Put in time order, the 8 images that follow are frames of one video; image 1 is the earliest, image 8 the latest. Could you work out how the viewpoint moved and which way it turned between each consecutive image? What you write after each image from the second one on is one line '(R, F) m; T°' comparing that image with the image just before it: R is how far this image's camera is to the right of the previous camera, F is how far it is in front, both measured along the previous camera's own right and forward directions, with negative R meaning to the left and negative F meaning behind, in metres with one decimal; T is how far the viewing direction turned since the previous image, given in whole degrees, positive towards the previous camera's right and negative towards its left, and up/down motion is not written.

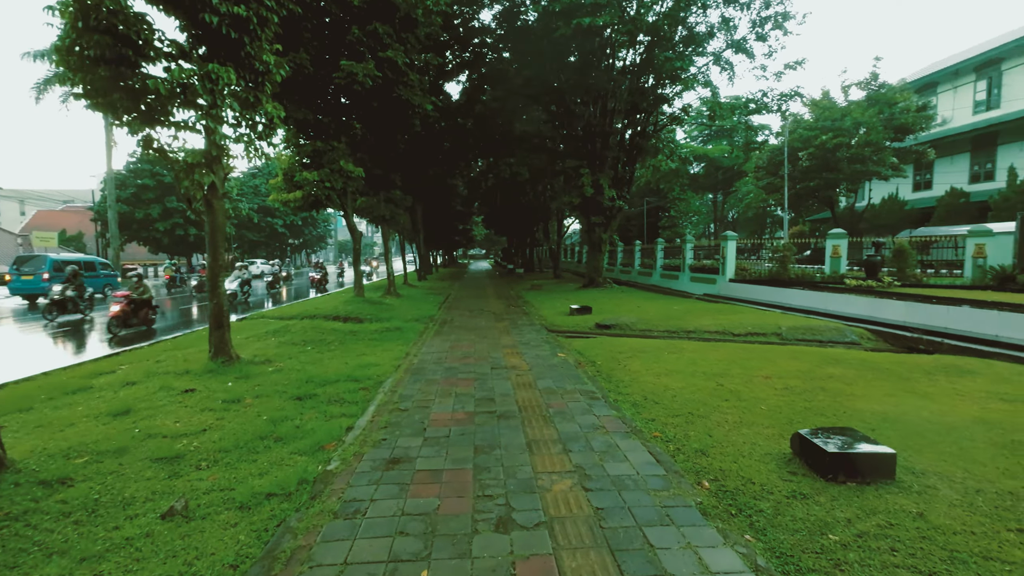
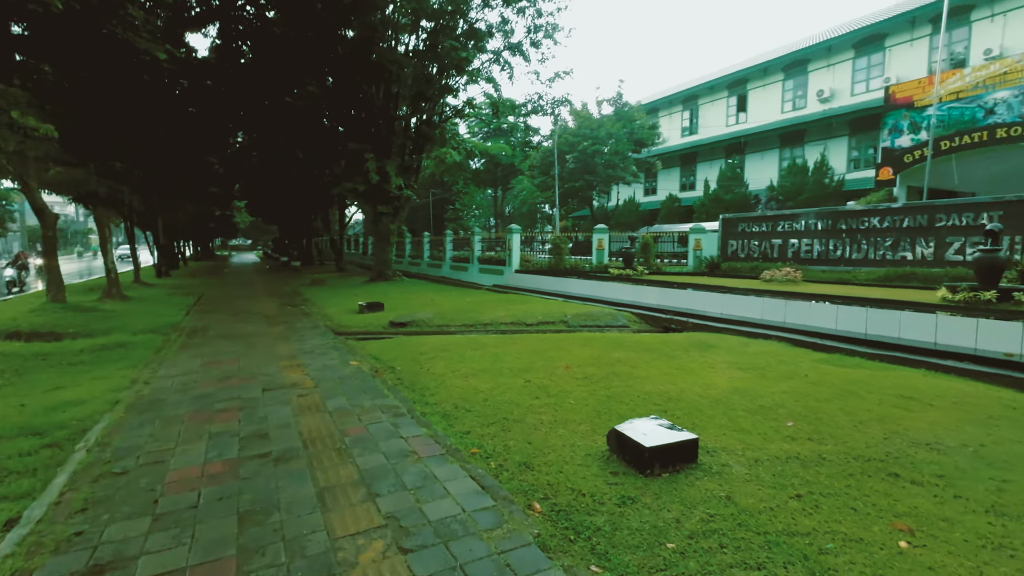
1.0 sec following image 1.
(0.0, +0.7) m; +25°
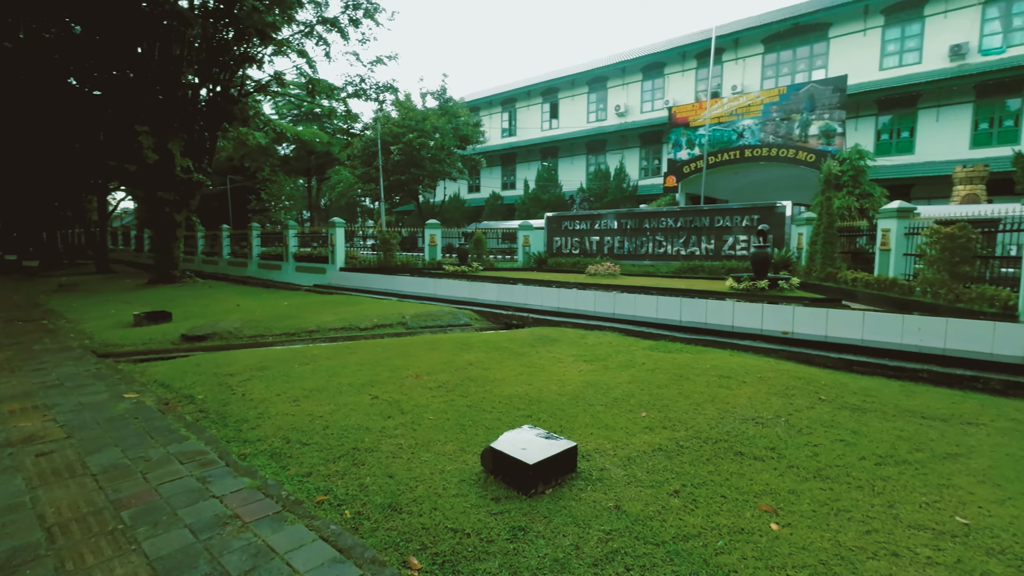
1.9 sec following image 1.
(-0.2, +0.5) m; +21°
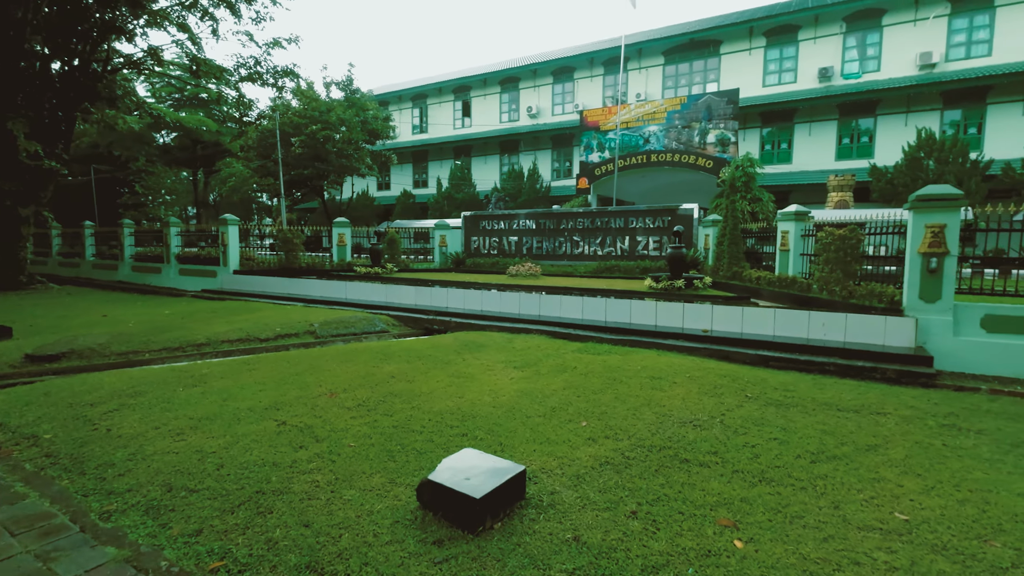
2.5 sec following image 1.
(-0.1, +0.4) m; +10°
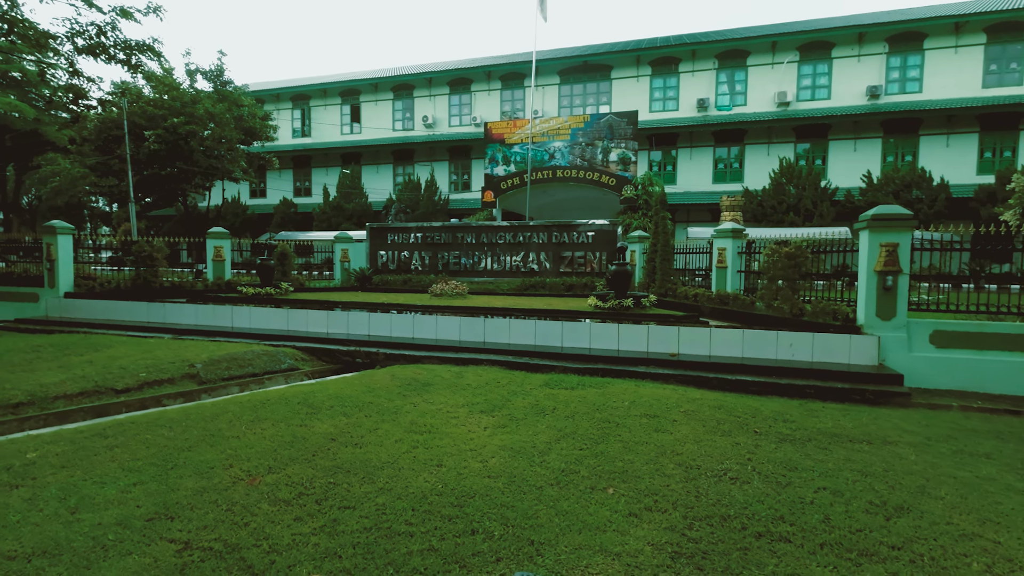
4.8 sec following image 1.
(-0.7, +1.0) m; +13°
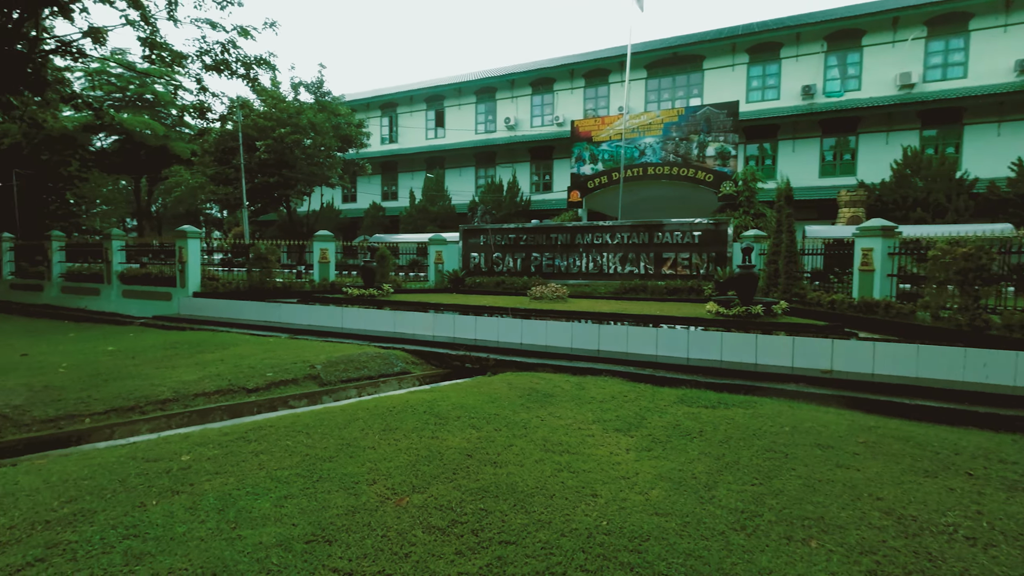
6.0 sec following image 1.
(-0.6, +0.3) m; -8°
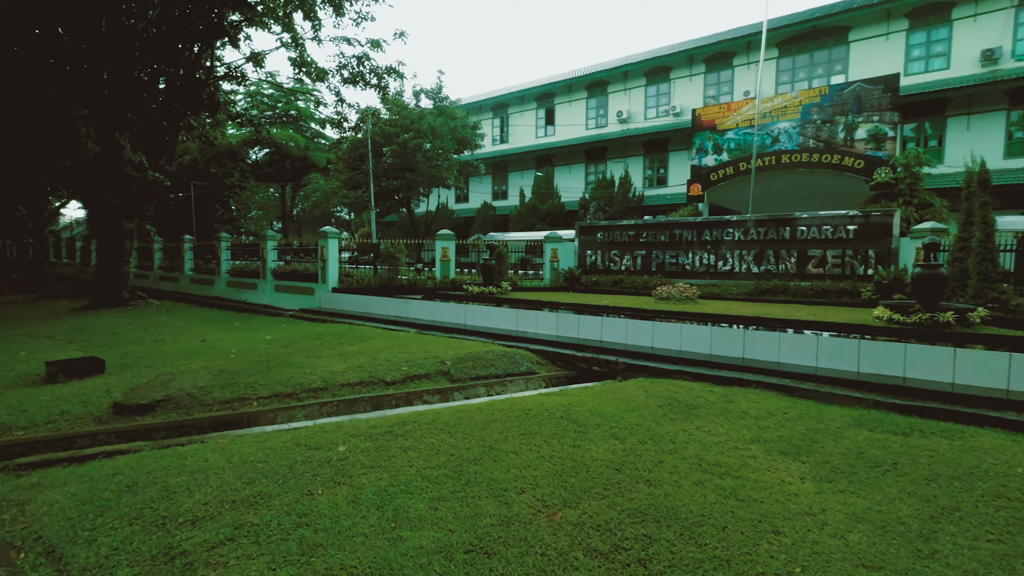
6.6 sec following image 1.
(-0.3, +0.2) m; -12°
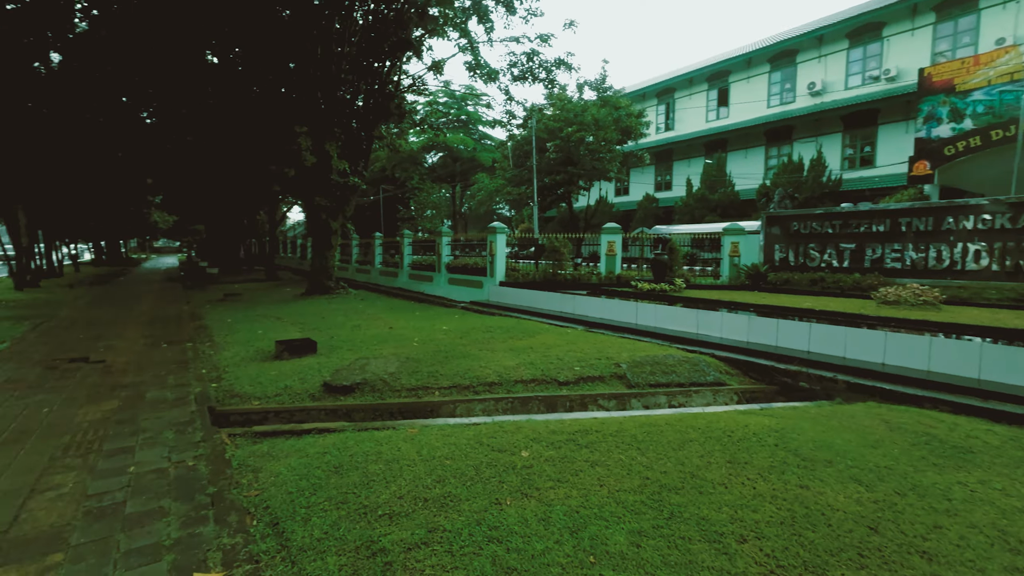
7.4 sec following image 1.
(-0.3, +0.3) m; -18°
